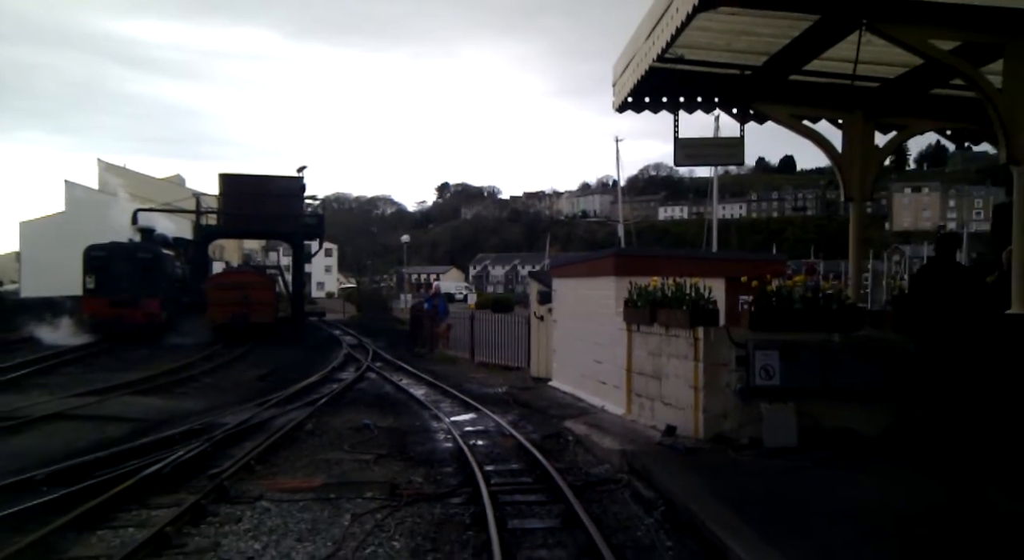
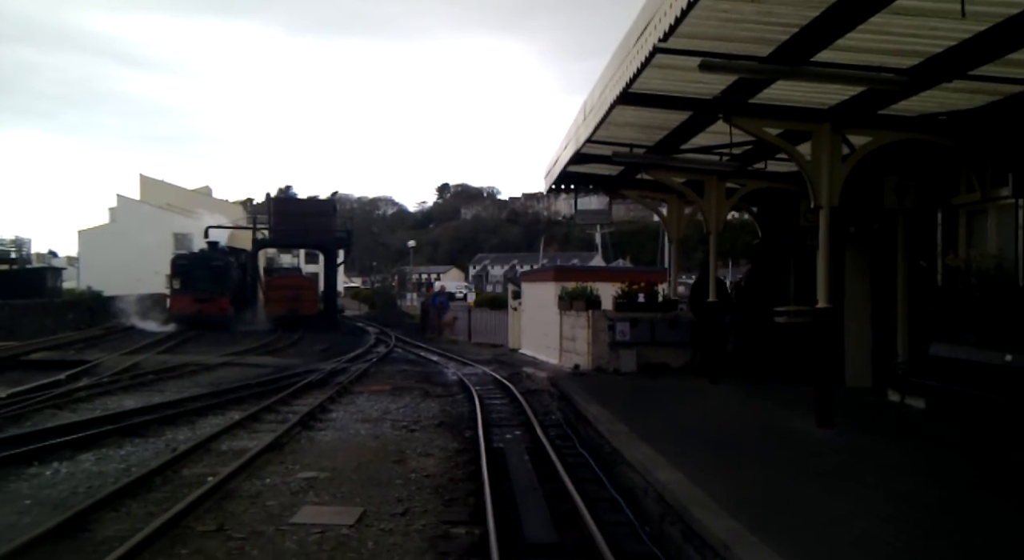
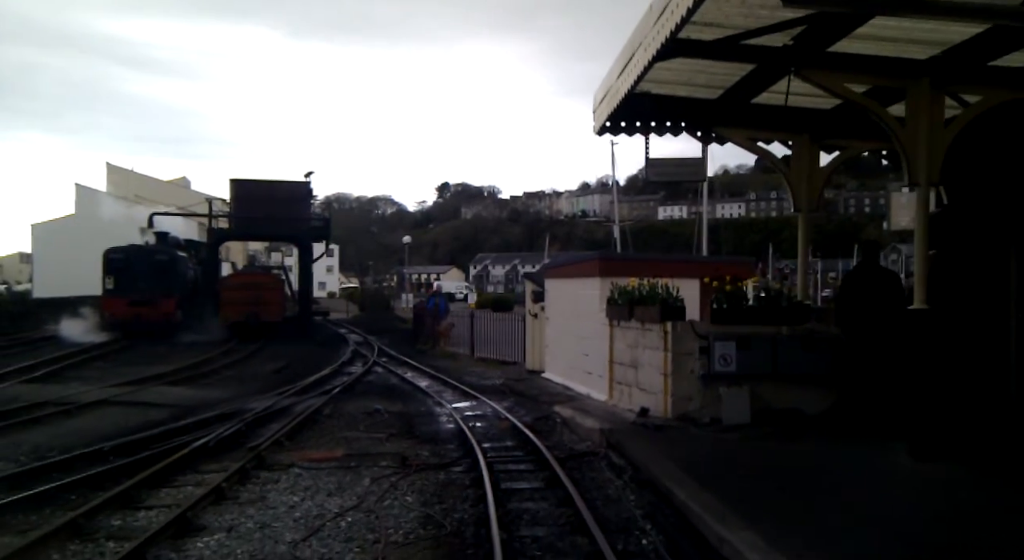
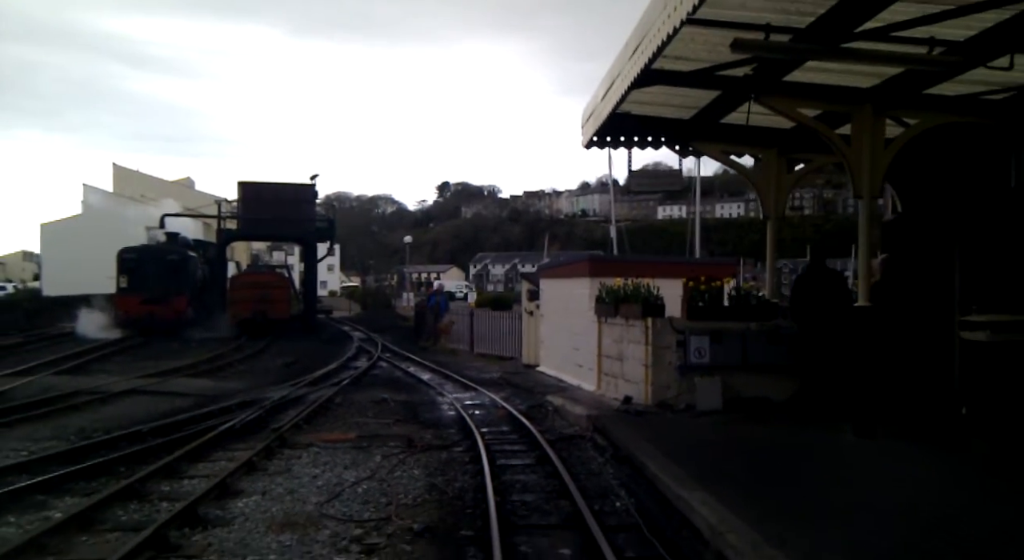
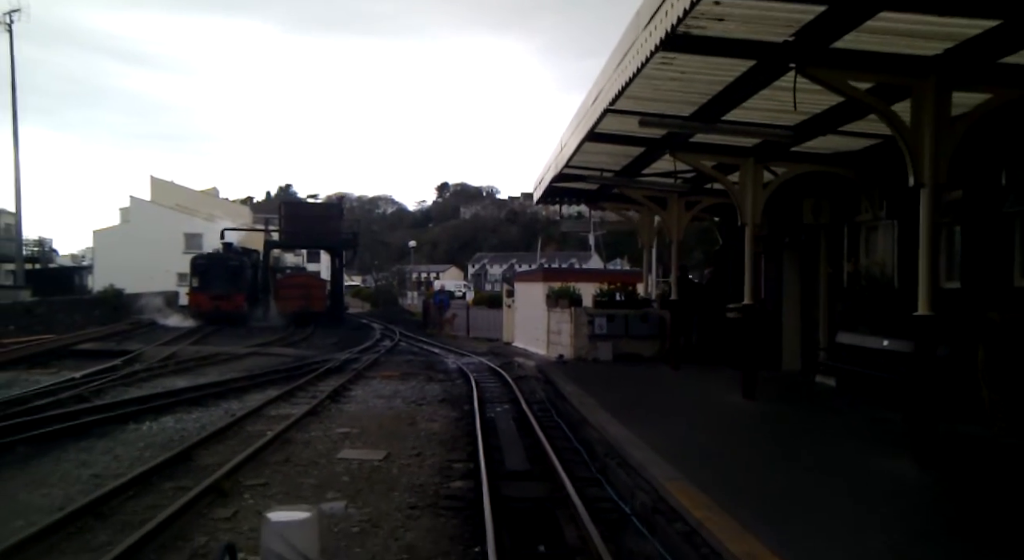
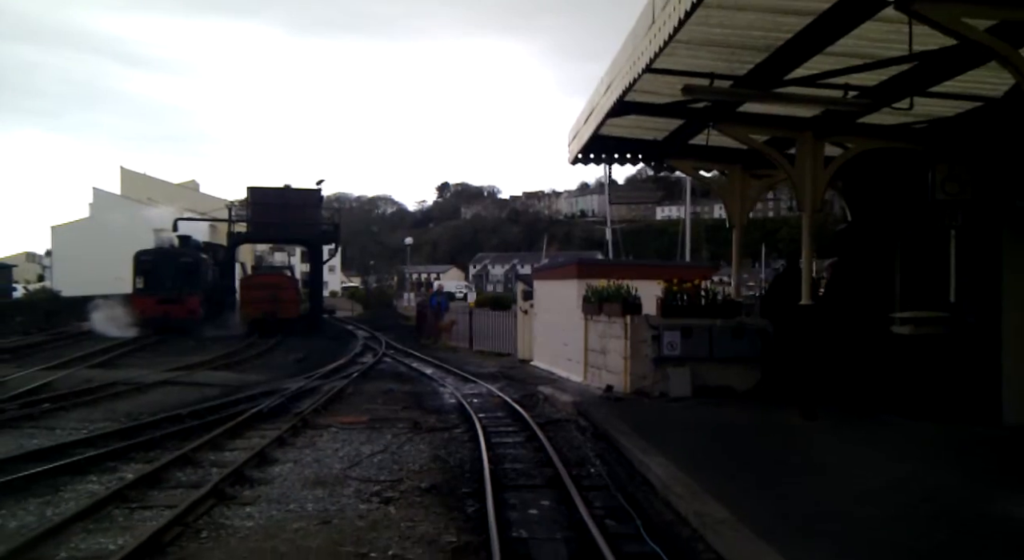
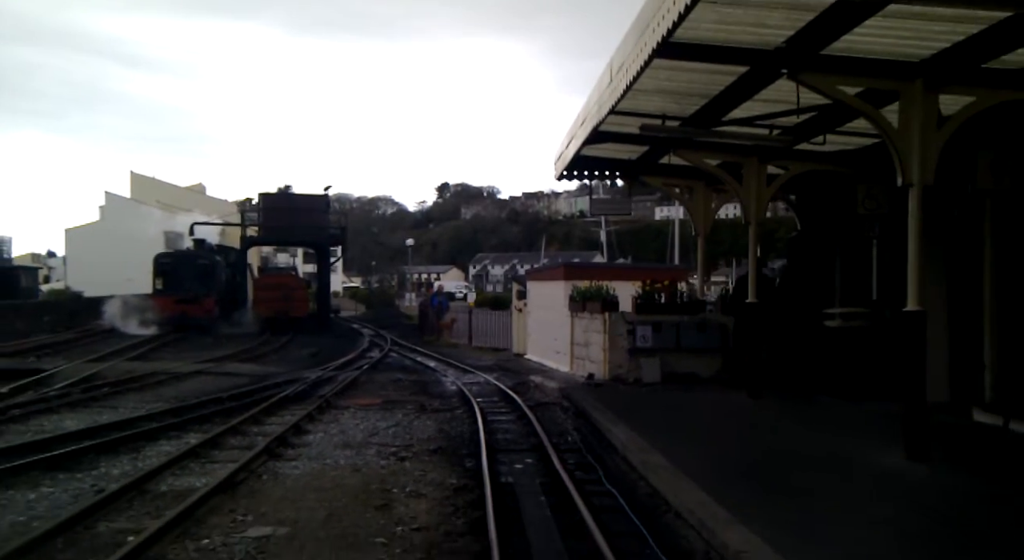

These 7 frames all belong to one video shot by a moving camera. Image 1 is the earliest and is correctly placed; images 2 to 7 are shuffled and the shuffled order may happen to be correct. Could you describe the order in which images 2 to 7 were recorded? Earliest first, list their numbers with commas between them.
3, 4, 6, 7, 2, 5
